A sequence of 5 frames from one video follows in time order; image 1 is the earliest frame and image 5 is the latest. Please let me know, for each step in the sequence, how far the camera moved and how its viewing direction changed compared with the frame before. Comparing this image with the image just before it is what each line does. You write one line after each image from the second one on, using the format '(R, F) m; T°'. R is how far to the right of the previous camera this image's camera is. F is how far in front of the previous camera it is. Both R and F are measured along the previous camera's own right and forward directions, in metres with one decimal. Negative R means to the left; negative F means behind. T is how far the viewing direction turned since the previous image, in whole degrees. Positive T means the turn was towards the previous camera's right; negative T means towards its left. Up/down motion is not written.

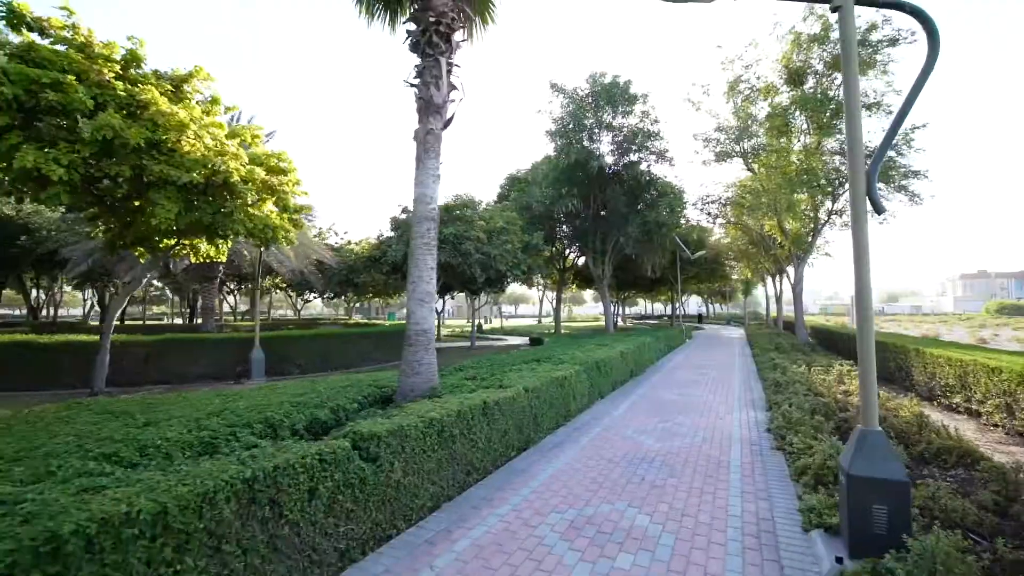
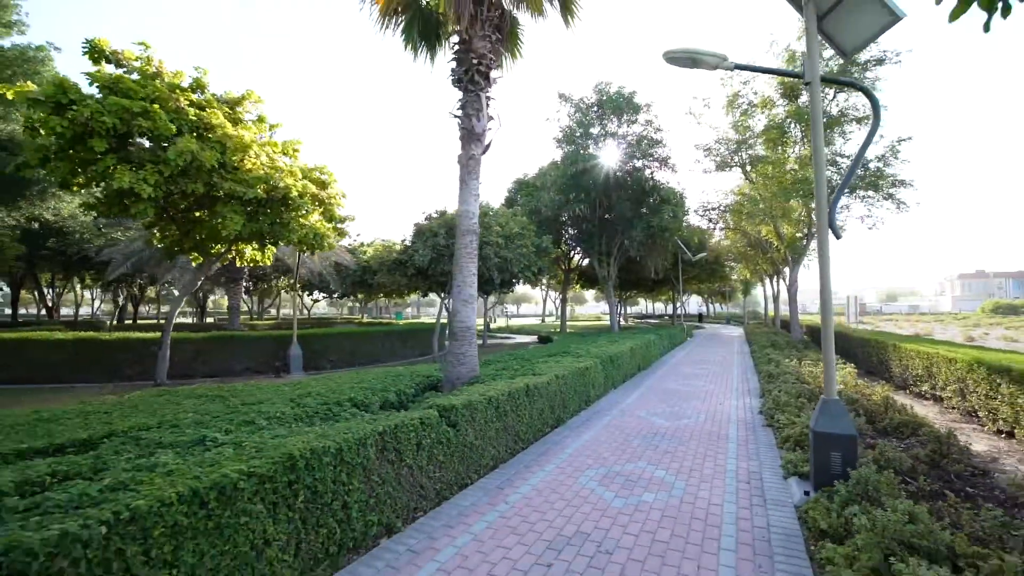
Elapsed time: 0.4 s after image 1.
(-0.5, -1.1) m; 0°
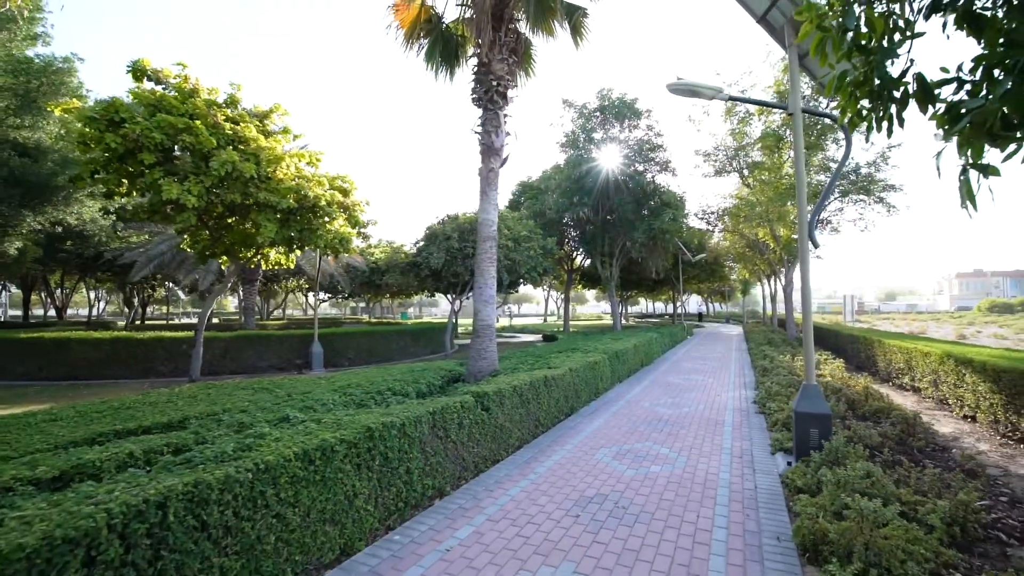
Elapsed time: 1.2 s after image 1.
(-0.3, -0.7) m; 0°
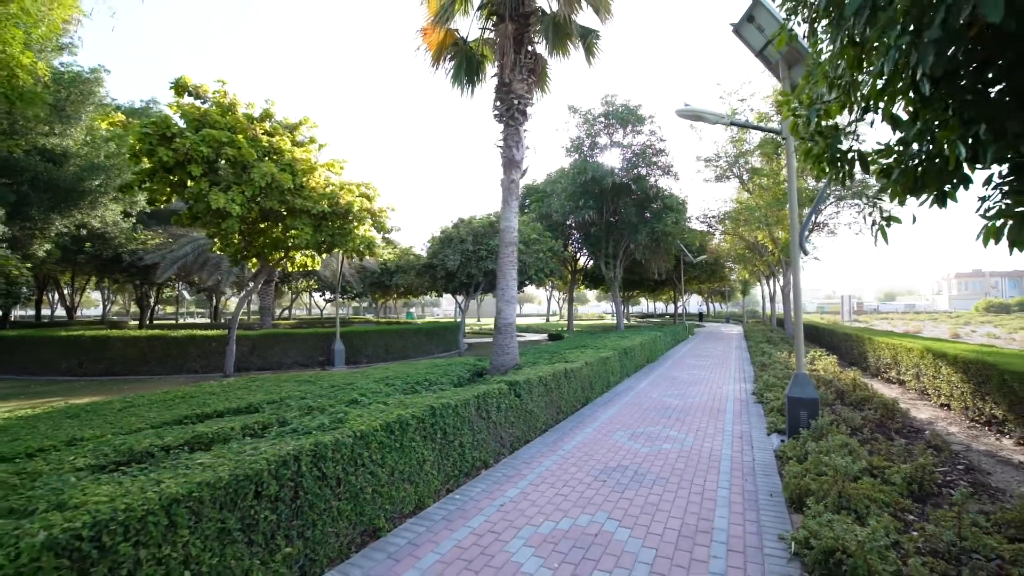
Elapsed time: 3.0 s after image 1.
(-0.4, -0.8) m; 0°
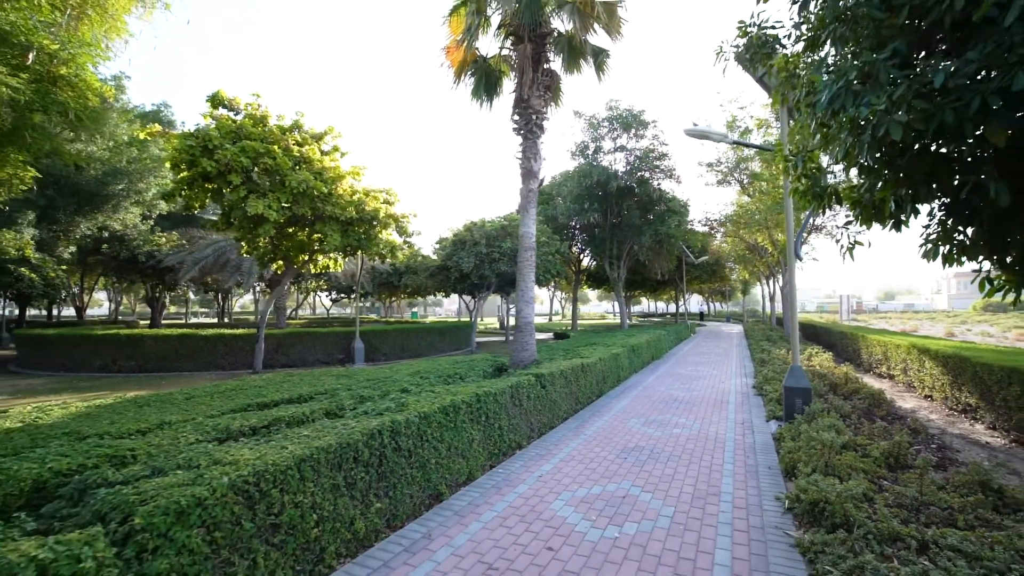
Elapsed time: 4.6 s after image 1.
(-0.4, -0.7) m; 0°
